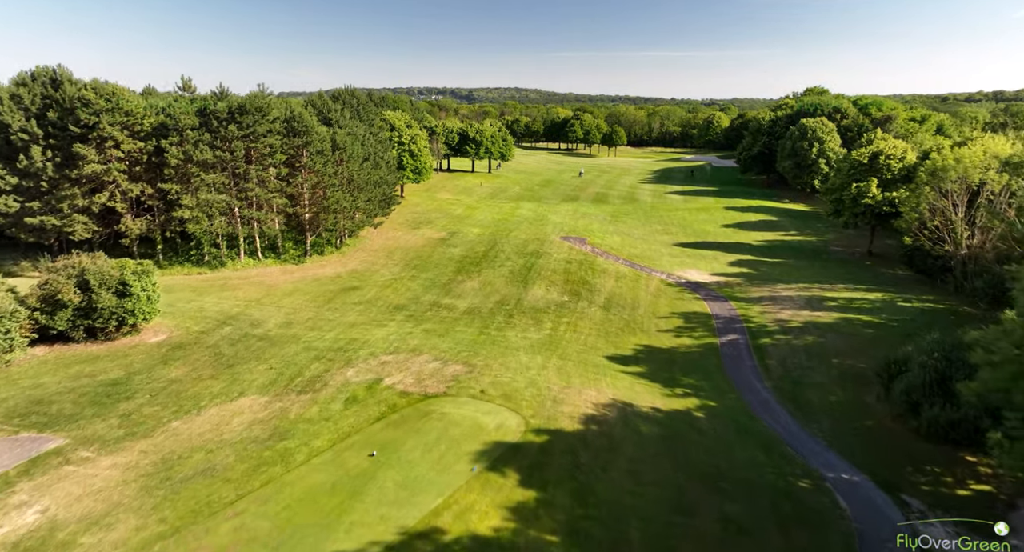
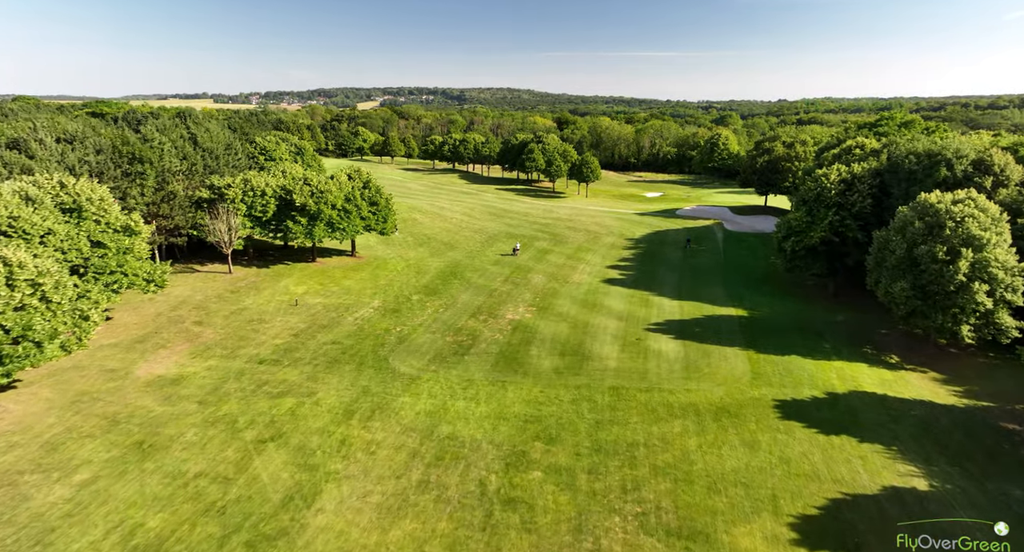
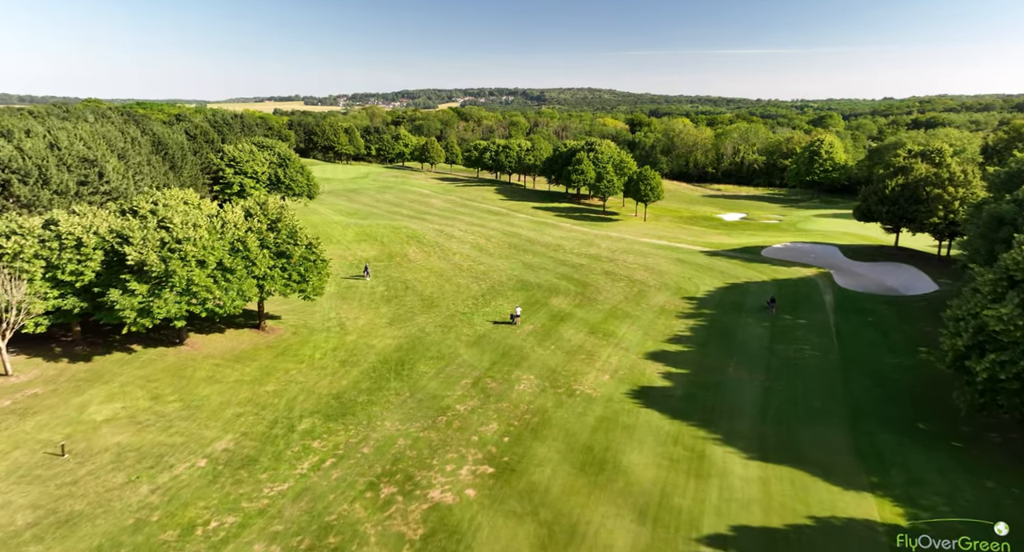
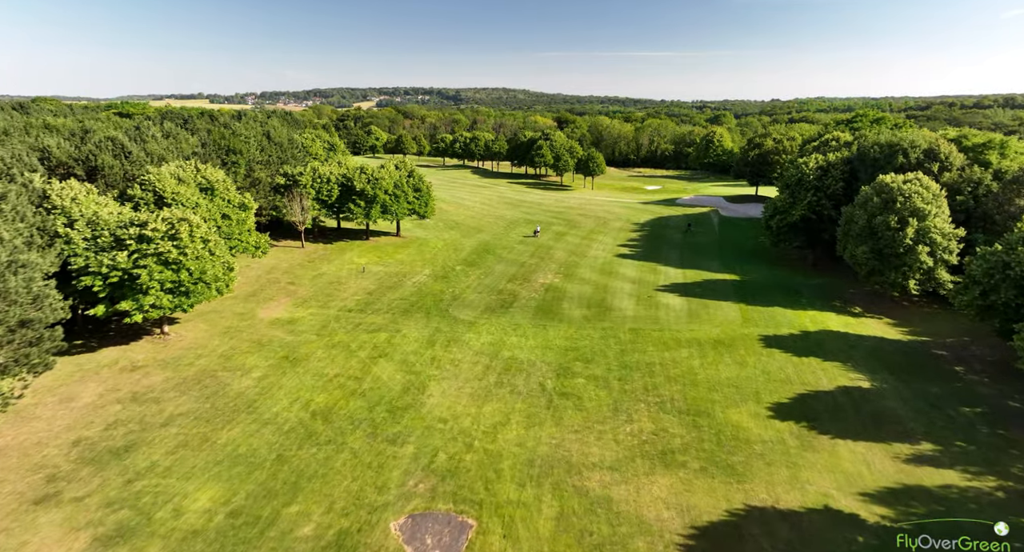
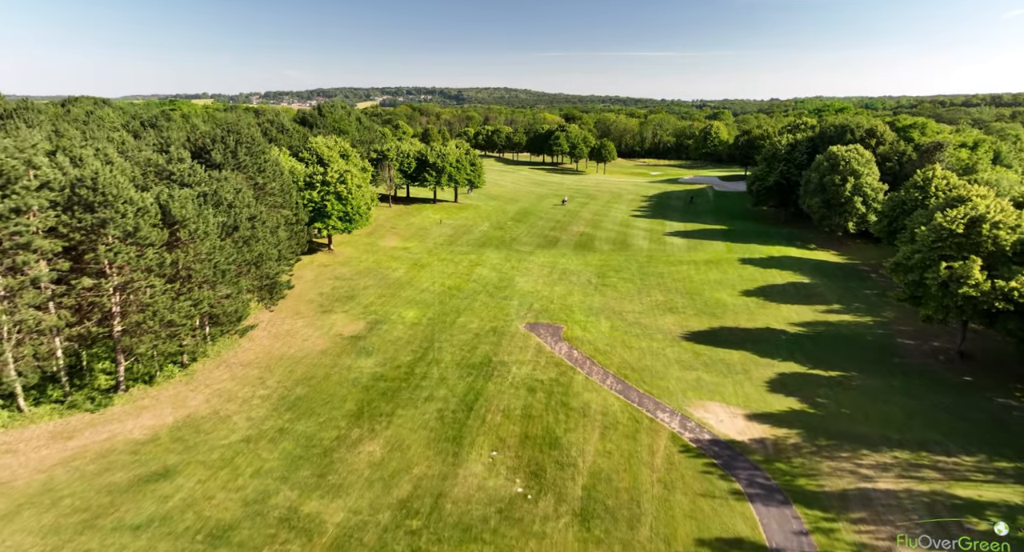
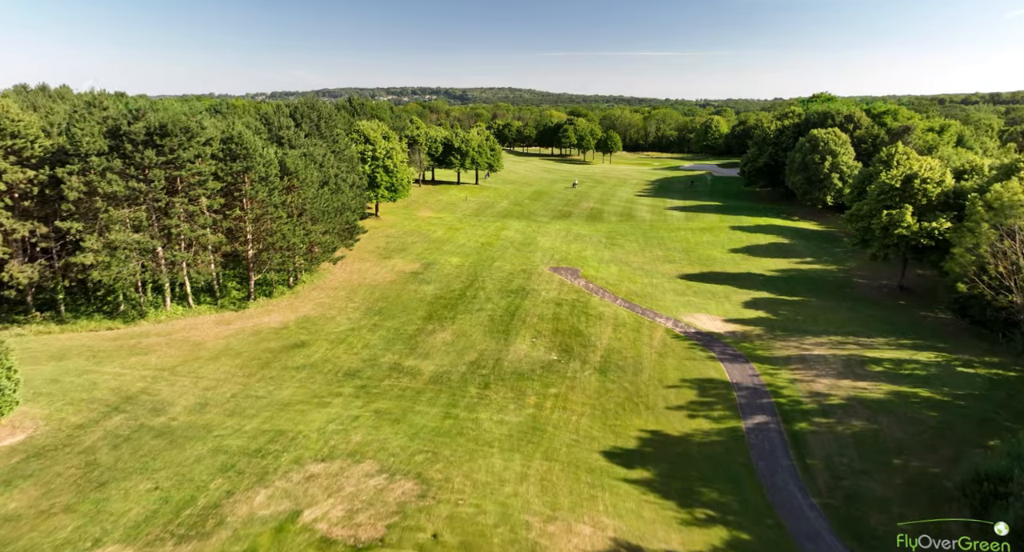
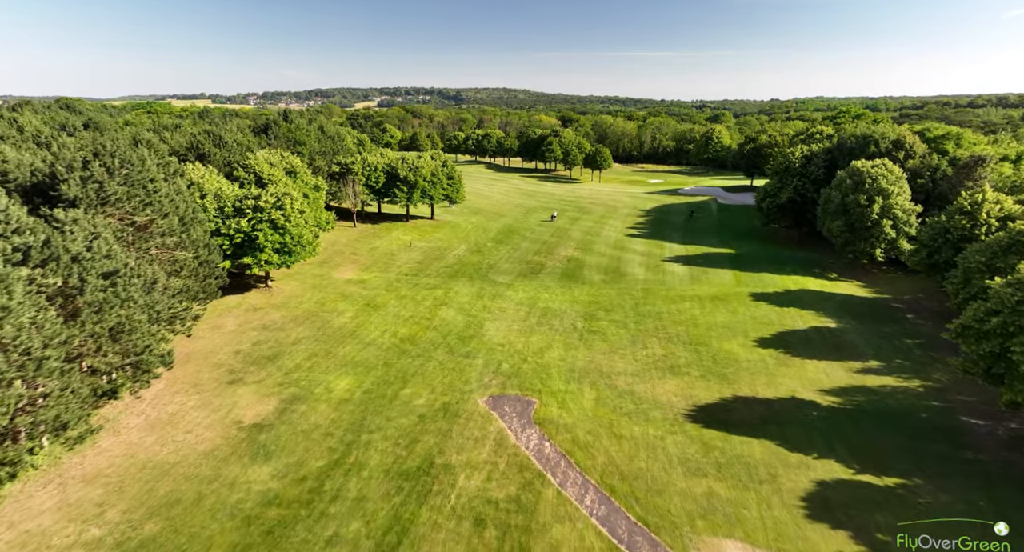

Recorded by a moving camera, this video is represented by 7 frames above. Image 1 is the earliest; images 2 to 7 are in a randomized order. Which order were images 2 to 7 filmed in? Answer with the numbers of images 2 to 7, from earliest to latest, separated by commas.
6, 5, 7, 4, 2, 3
